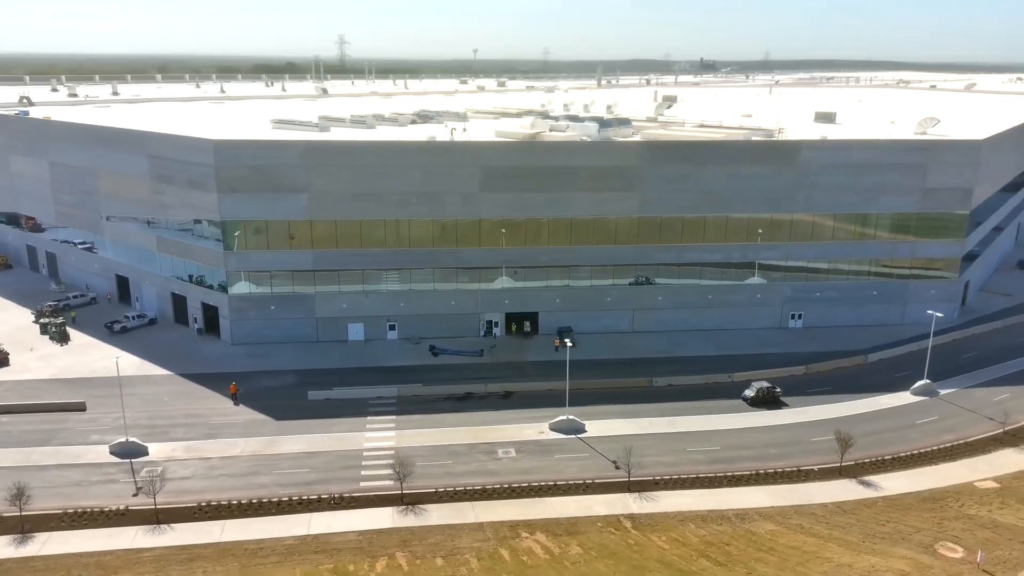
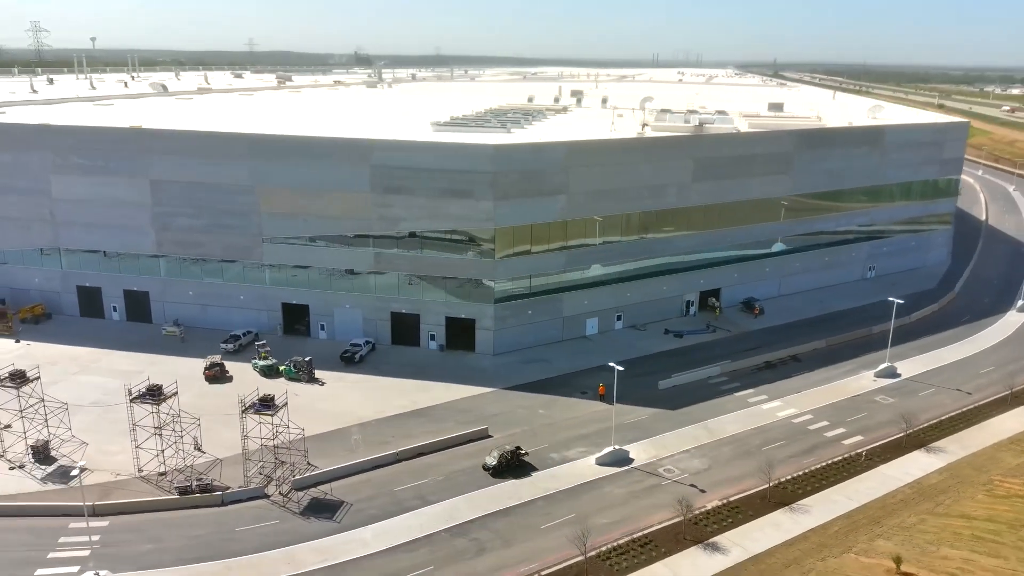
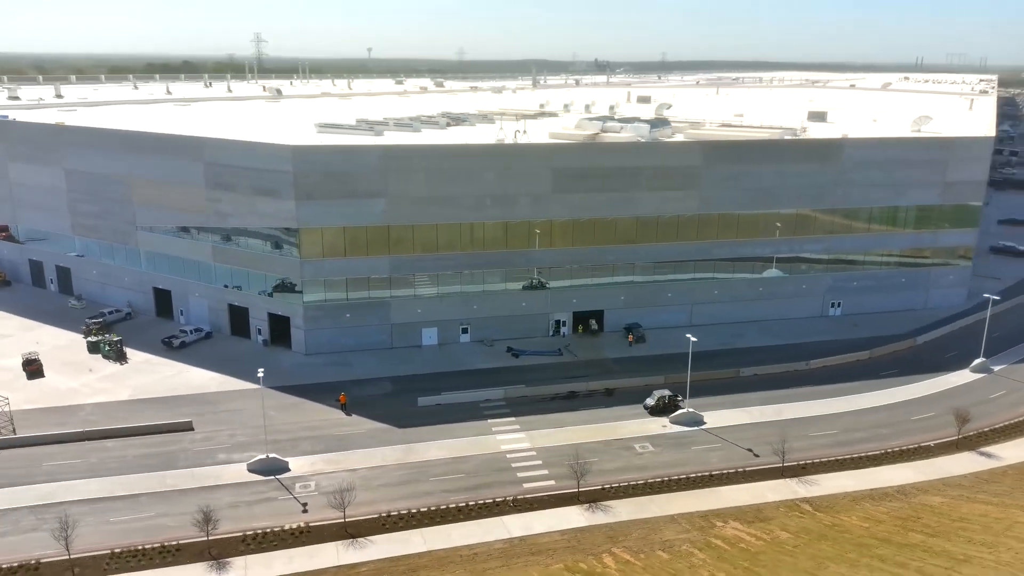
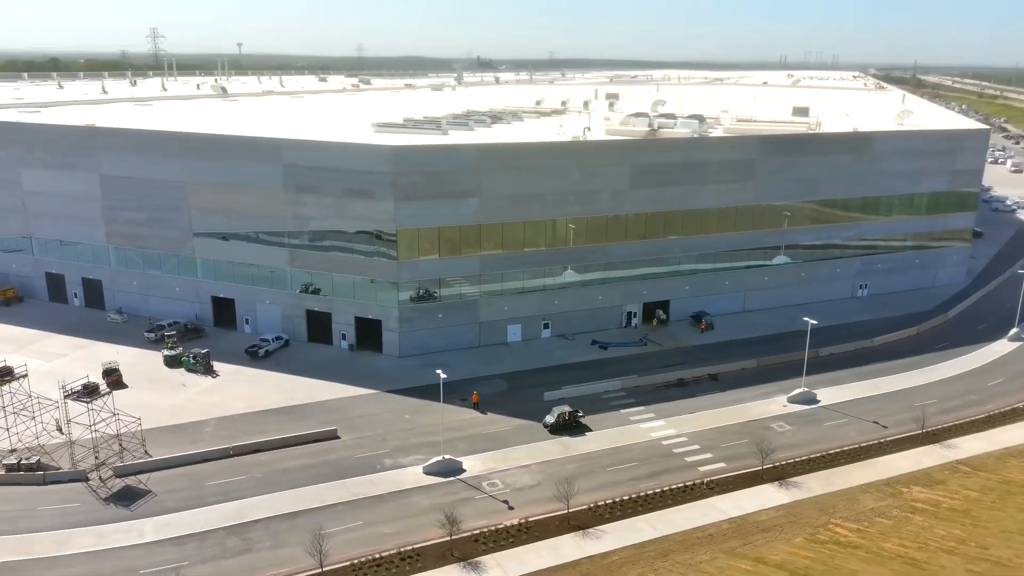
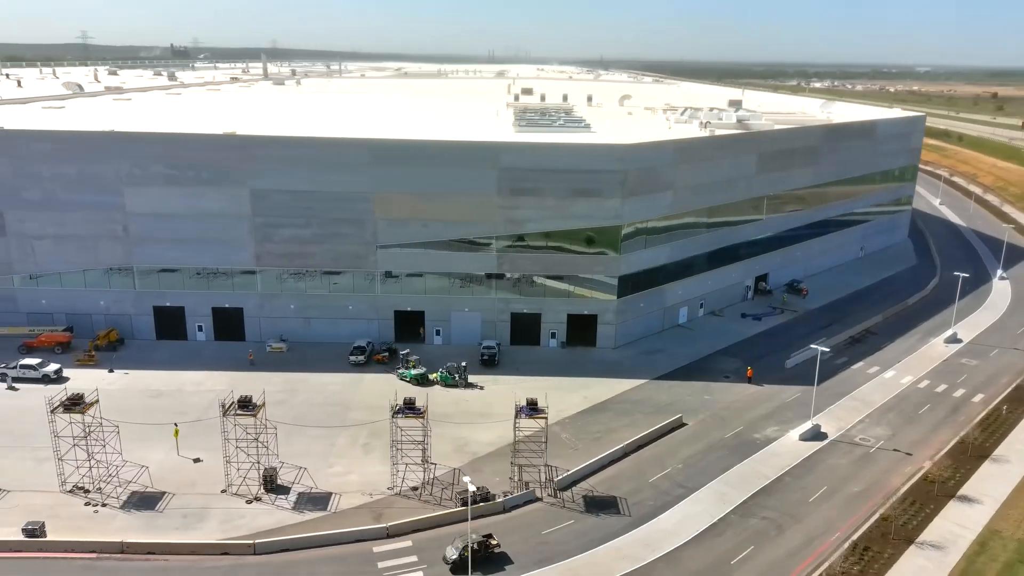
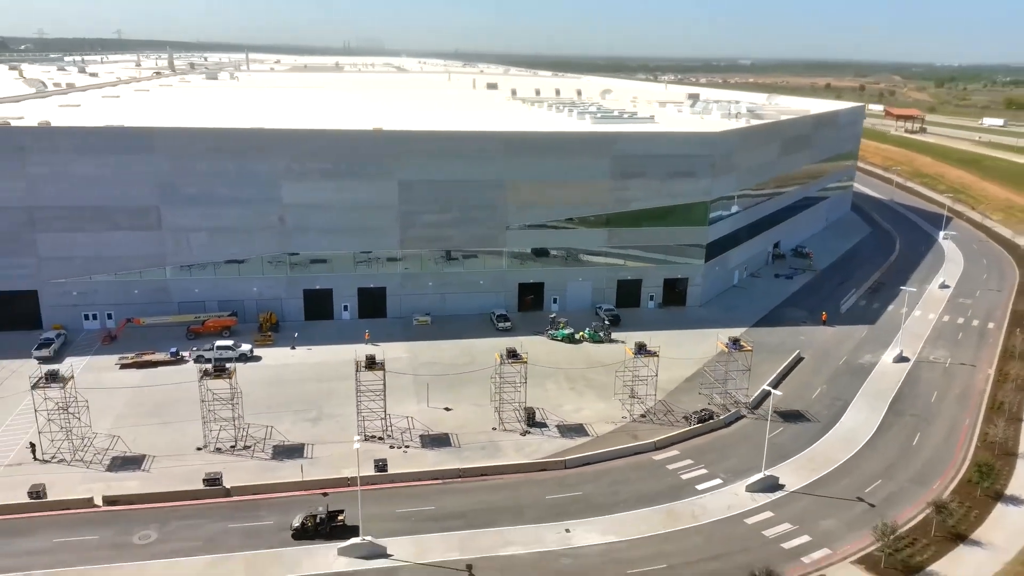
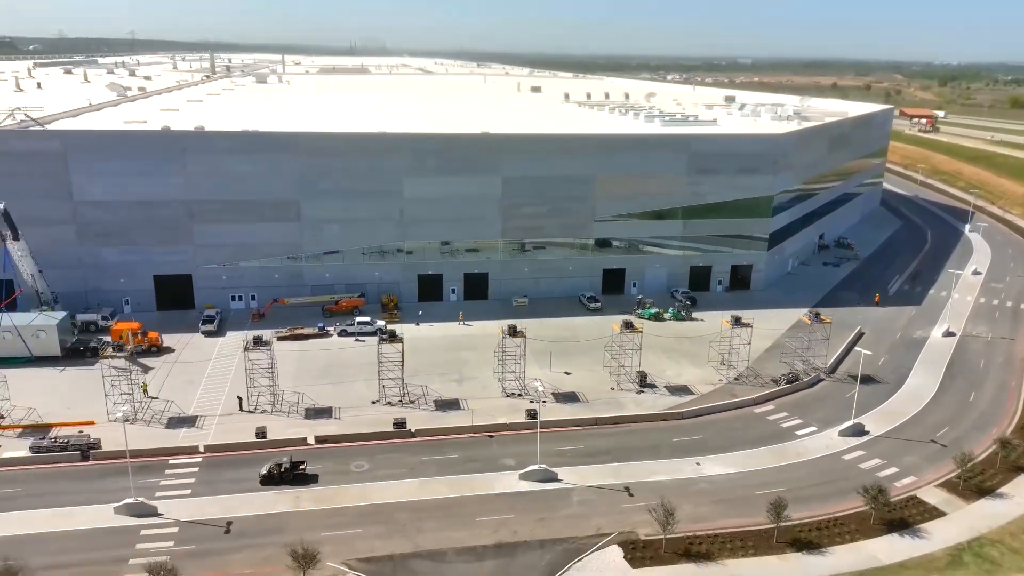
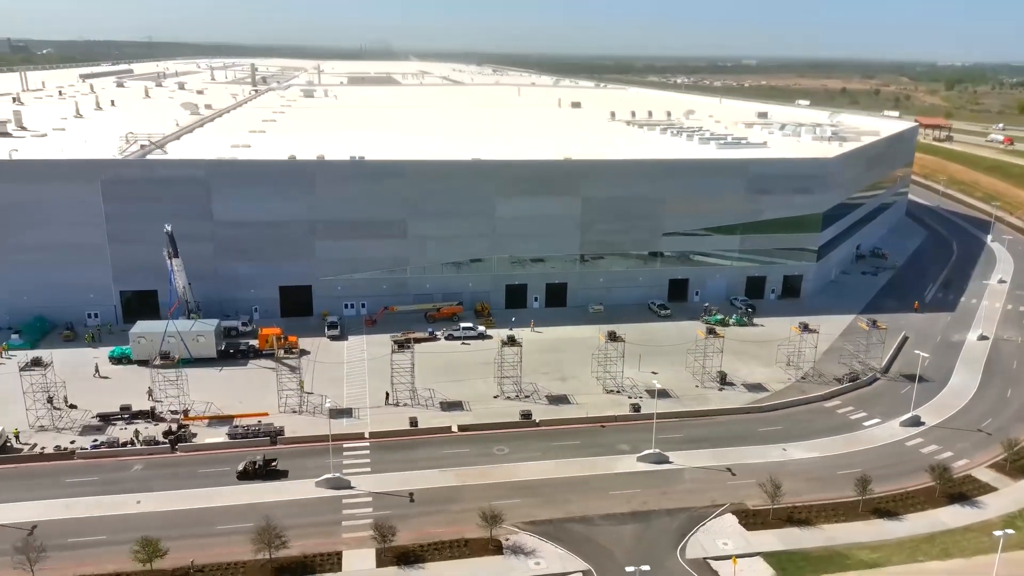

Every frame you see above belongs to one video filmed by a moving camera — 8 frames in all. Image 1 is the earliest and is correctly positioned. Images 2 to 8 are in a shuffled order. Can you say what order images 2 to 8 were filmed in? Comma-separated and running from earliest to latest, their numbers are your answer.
3, 4, 2, 5, 6, 7, 8
